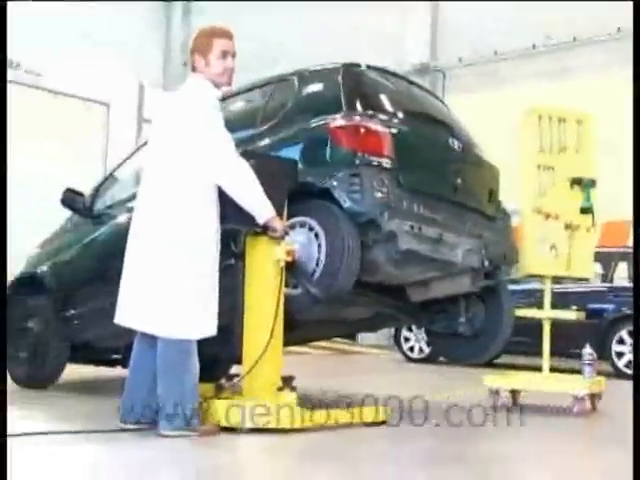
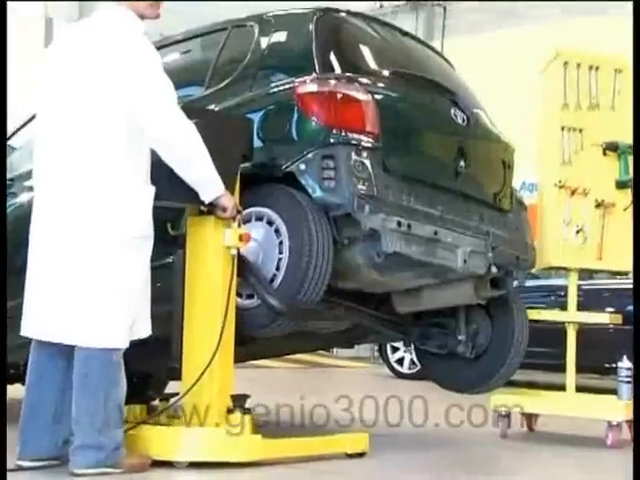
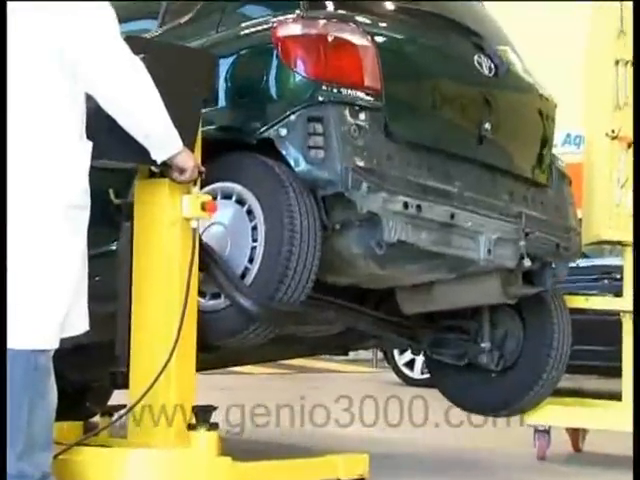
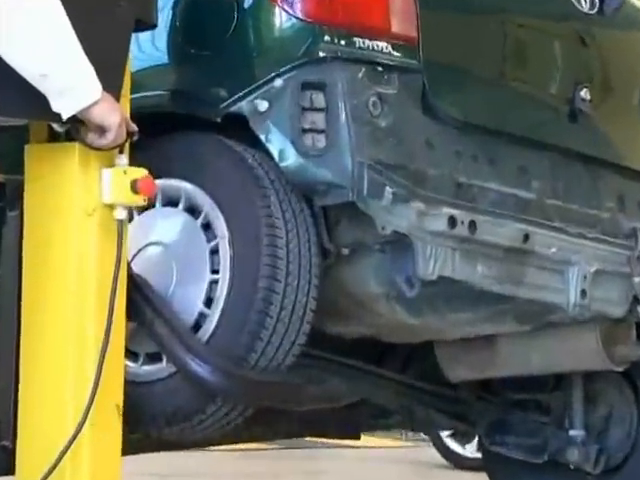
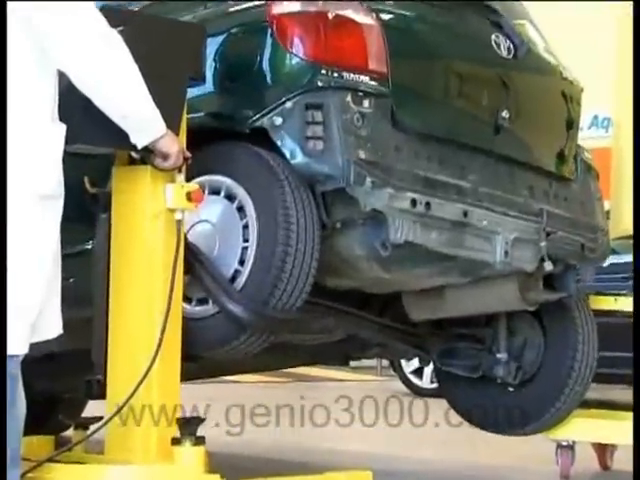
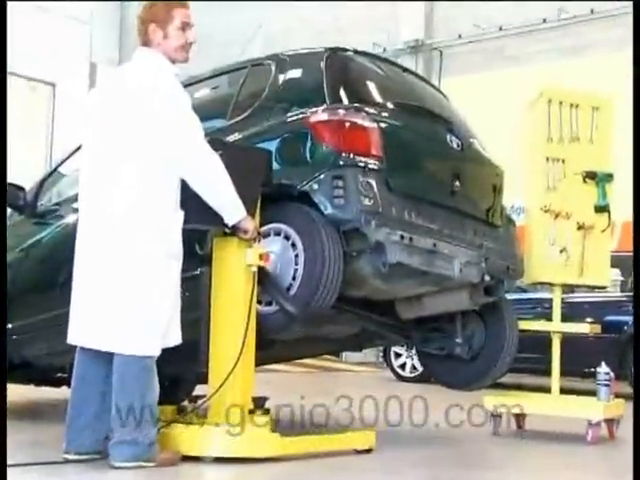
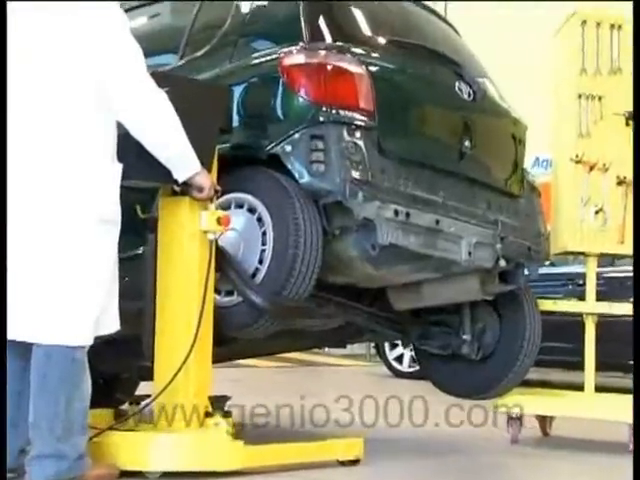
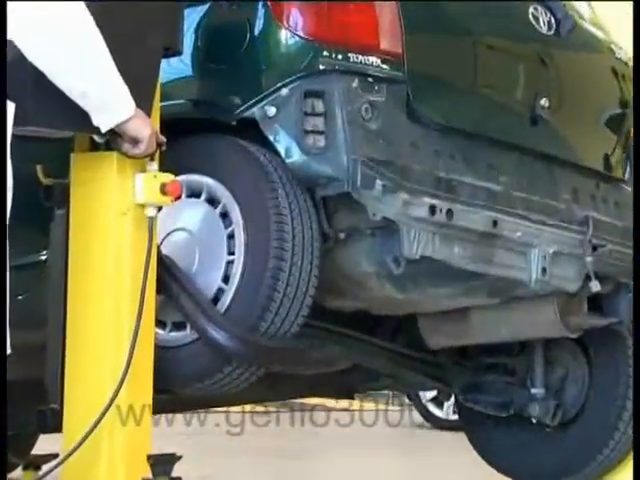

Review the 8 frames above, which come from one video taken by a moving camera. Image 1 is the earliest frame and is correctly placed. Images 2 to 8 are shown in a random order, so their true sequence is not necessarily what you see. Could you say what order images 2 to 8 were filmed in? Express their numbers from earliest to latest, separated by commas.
6, 2, 7, 3, 5, 8, 4
